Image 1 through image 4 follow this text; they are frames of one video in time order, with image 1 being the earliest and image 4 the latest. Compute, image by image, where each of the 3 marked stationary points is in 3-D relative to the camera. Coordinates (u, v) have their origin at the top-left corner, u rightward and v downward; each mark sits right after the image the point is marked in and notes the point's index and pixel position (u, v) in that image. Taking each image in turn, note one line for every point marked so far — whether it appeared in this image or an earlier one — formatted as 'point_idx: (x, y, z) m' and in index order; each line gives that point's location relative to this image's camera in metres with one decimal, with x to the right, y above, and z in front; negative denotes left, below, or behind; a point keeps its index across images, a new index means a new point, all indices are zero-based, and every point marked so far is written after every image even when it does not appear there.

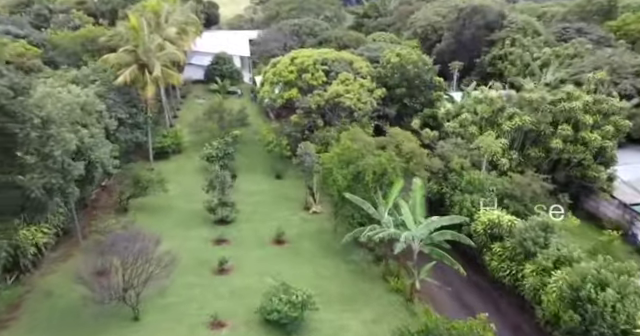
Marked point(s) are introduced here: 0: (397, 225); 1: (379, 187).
0: (+2.5, -1.8, +17.5) m
1: (+2.2, -0.7, +19.6) m
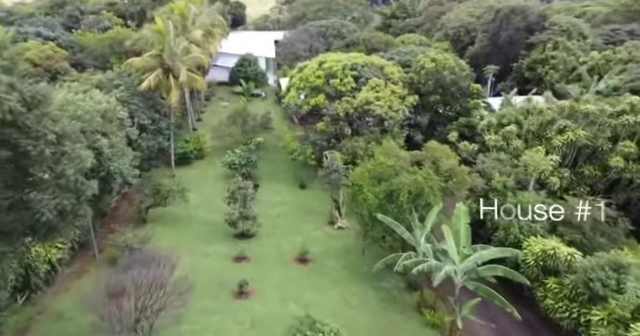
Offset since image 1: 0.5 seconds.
0: (+3.3, -2.5, +15.7) m
1: (+3.1, -1.3, +17.9) m
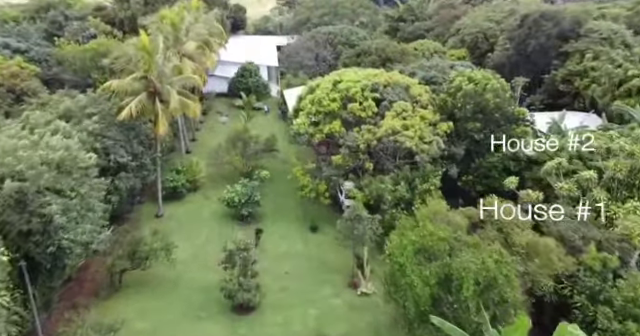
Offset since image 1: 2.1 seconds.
0: (+4.0, -4.3, +10.7) m
1: (+3.8, -3.1, +12.8) m
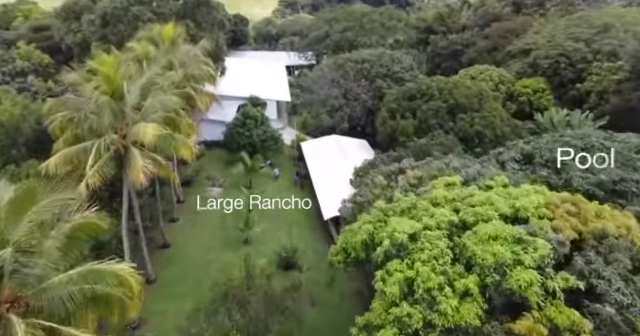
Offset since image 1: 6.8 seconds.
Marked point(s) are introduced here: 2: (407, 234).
0: (+6.2, -10.0, -5.7) m
1: (+6.0, -8.9, -3.6) m
2: (+2.0, -1.6, +12.4) m
